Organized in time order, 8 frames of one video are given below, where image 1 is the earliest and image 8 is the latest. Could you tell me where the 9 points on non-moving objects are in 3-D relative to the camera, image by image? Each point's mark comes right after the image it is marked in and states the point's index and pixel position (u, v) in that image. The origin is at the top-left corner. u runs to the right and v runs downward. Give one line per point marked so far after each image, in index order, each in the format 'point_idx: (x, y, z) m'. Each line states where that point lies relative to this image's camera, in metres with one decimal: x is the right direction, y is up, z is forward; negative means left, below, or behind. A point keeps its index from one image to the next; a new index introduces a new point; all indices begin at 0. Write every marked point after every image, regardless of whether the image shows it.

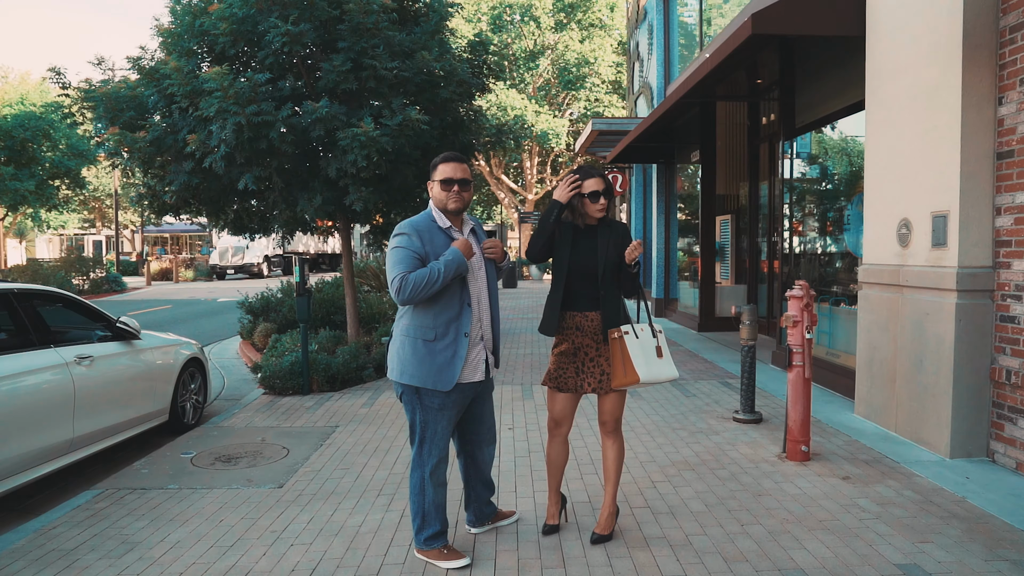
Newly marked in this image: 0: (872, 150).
0: (+3.0, +1.1, +5.8) m
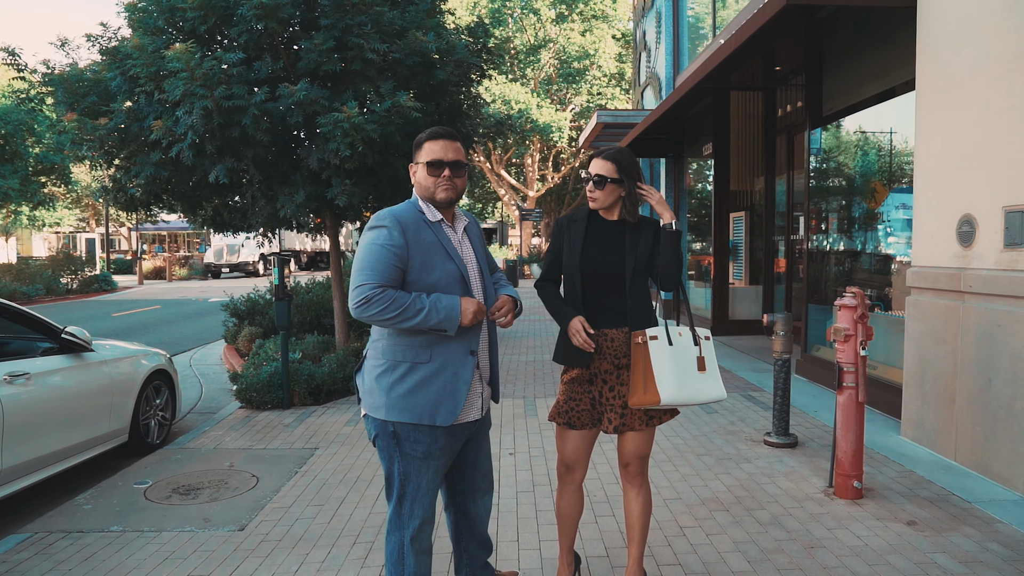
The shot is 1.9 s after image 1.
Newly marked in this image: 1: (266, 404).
0: (+3.0, +1.1, +5.1) m
1: (-2.5, -1.2, +7.2) m
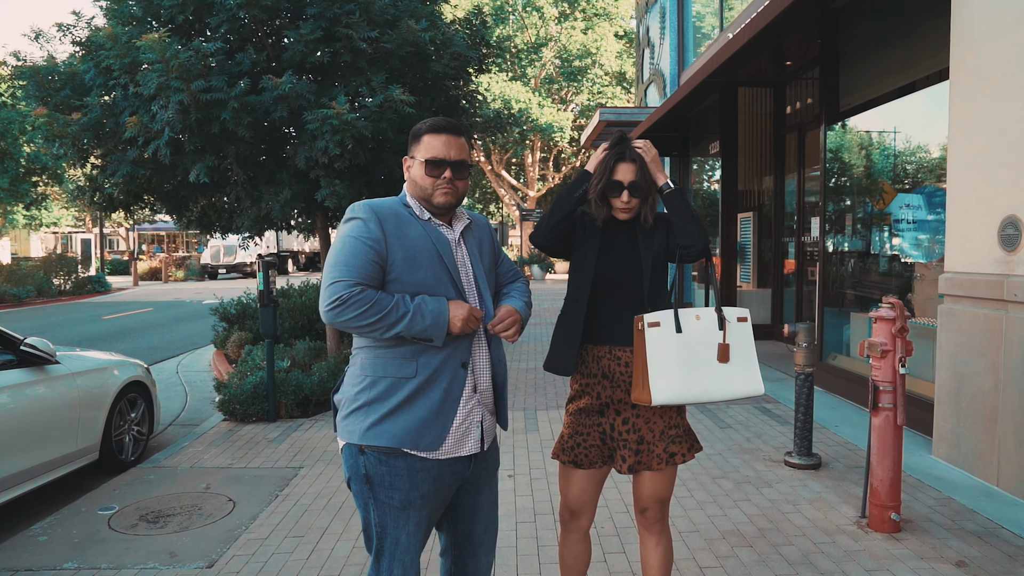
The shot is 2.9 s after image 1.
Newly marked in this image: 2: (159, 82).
0: (+3.0, +1.0, +4.7) m
1: (-2.5, -1.2, +6.8) m
2: (-2.8, +1.6, +5.6) m
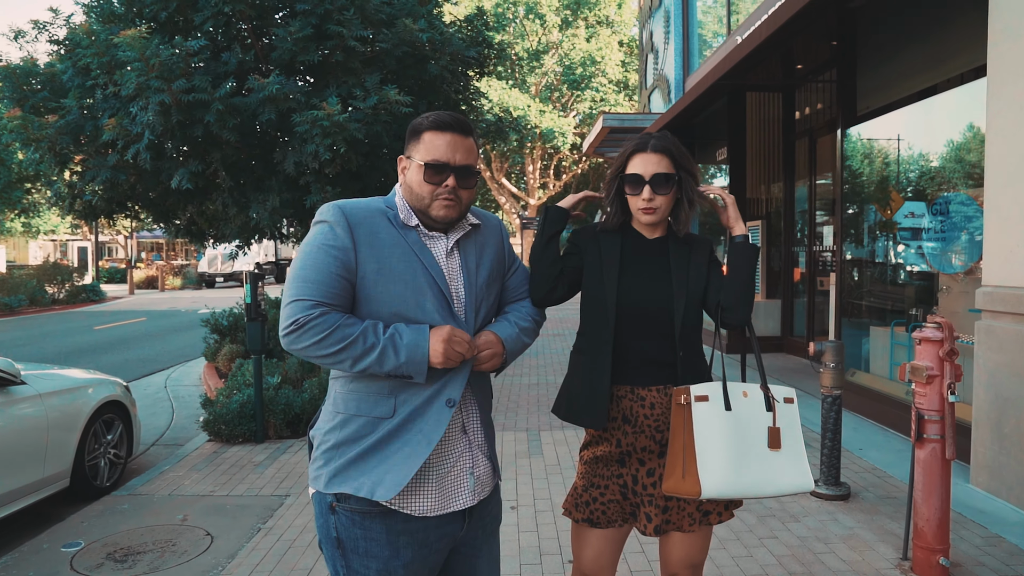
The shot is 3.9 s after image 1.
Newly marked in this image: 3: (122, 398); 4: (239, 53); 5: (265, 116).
0: (+3.0, +0.9, +4.3) m
1: (-2.5, -1.4, +6.4) m
2: (-2.8, +1.5, +5.2) m
3: (-3.2, -0.9, +5.7) m
4: (-2.2, +1.9, +5.7) m
5: (-1.9, +1.3, +5.5) m
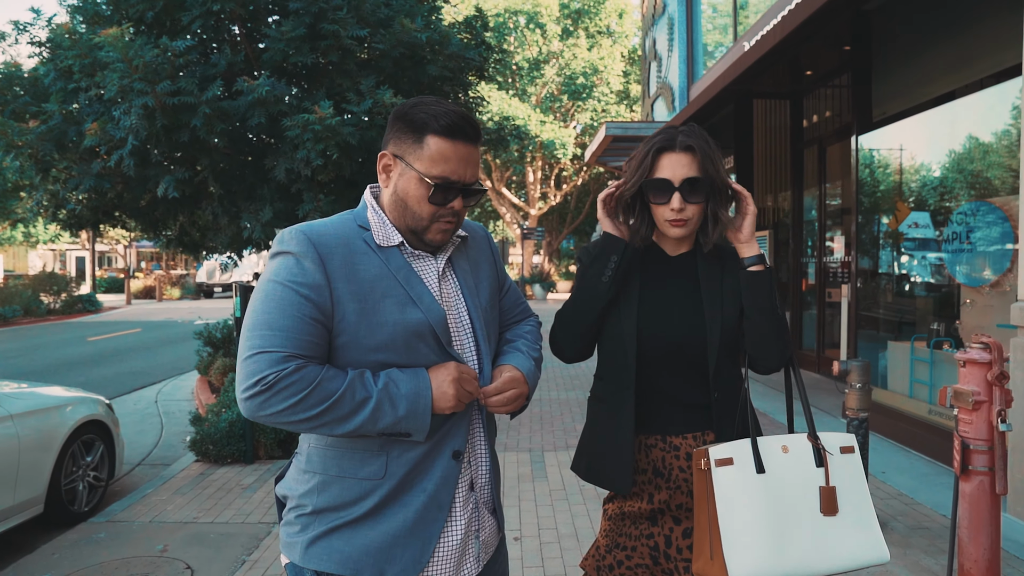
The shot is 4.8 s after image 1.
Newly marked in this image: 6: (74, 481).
0: (+3.0, +0.9, +4.0) m
1: (-2.5, -1.5, +6.1) m
2: (-2.7, +1.4, +5.0) m
3: (-3.1, -1.0, +5.4) m
4: (-2.2, +1.8, +5.4) m
5: (-1.9, +1.2, +5.2) m
6: (-3.1, -1.4, +5.1) m
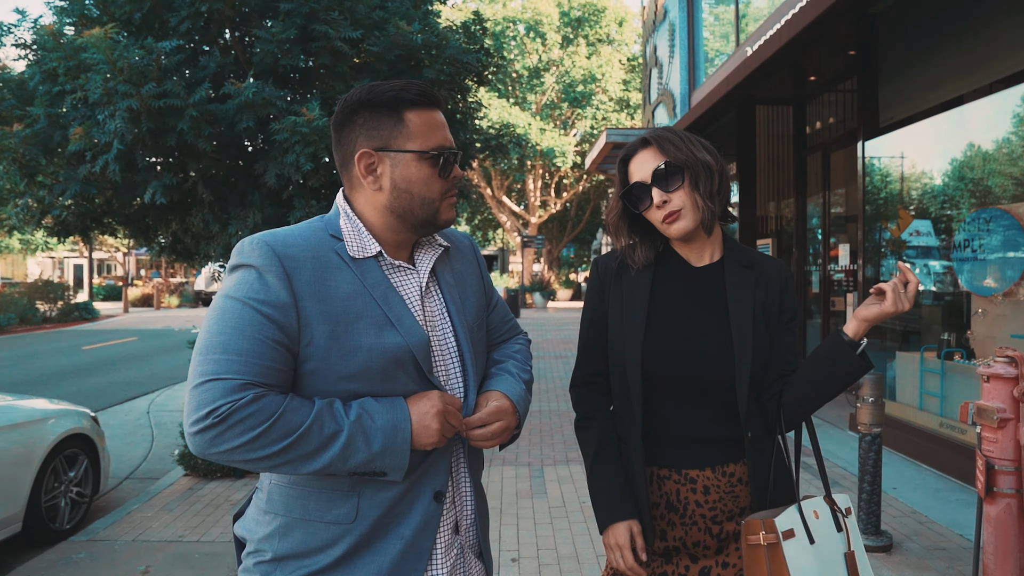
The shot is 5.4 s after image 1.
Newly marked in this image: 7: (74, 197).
0: (+3.0, +0.8, +3.9) m
1: (-2.5, -1.5, +5.9) m
2: (-2.8, +1.4, +4.8) m
3: (-3.2, -1.1, +5.3) m
4: (-2.2, +1.7, +5.3) m
5: (-1.9, +1.2, +5.1) m
6: (-3.2, -1.4, +4.9) m
7: (-3.5, +0.7, +5.7) m
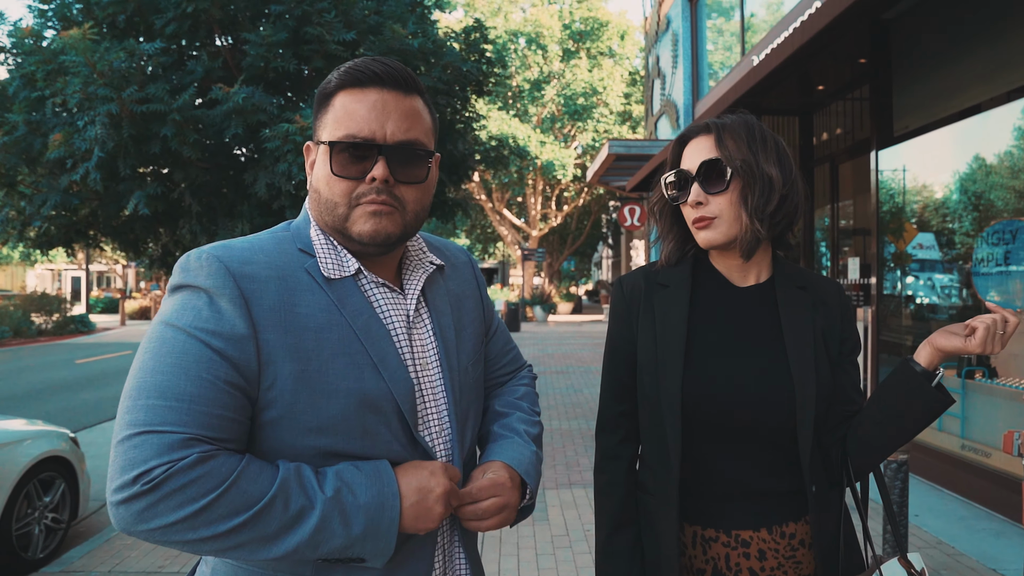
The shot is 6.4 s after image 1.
0: (+3.0, +0.7, +3.6) m
1: (-2.5, -1.7, +5.7) m
2: (-2.8, +1.3, +4.6) m
3: (-3.2, -1.2, +5.0) m
4: (-2.2, +1.6, +5.1) m
5: (-1.9, +1.1, +4.8) m
6: (-3.2, -1.5, +4.6) m
7: (-3.5, +0.6, +5.5) m
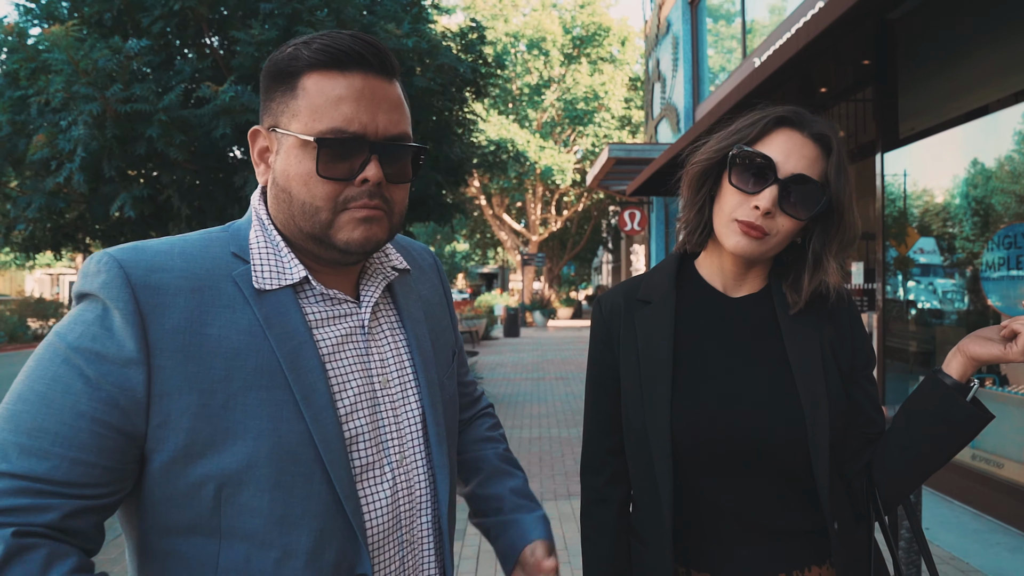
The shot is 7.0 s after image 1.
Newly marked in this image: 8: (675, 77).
0: (+3.0, +0.7, +3.5) m
1: (-2.5, -1.7, +5.5) m
2: (-2.8, +1.2, +4.4) m
3: (-3.2, -1.2, +4.8) m
4: (-2.2, +1.6, +4.9) m
5: (-1.9, +1.0, +4.7) m
6: (-3.2, -1.6, +4.5) m
7: (-3.5, +0.6, +5.3) m
8: (+3.2, +4.1, +13.8) m
